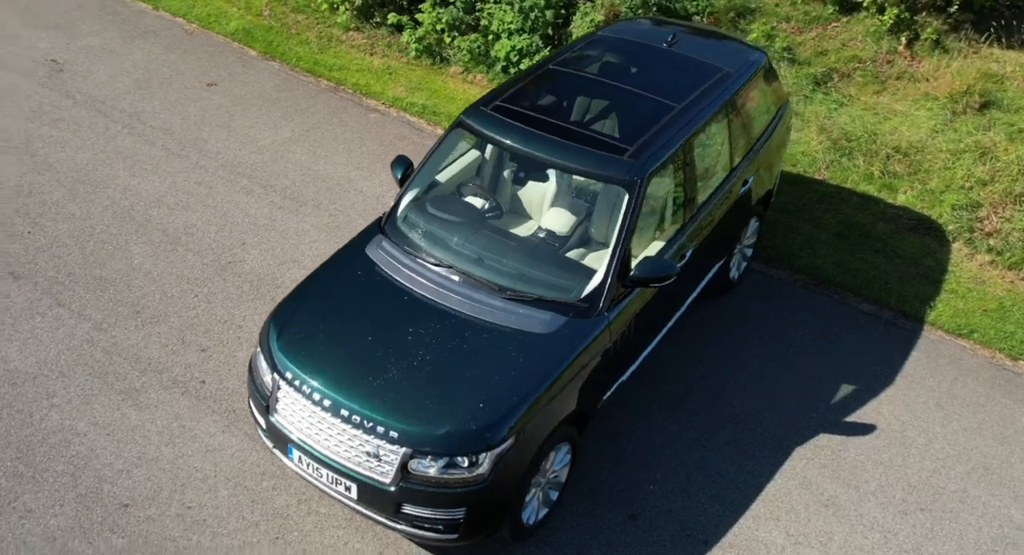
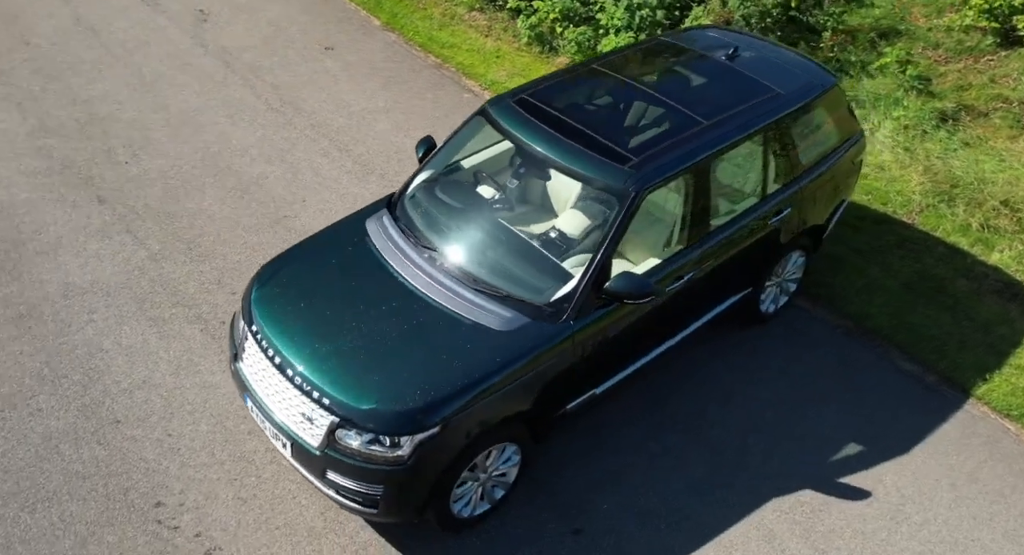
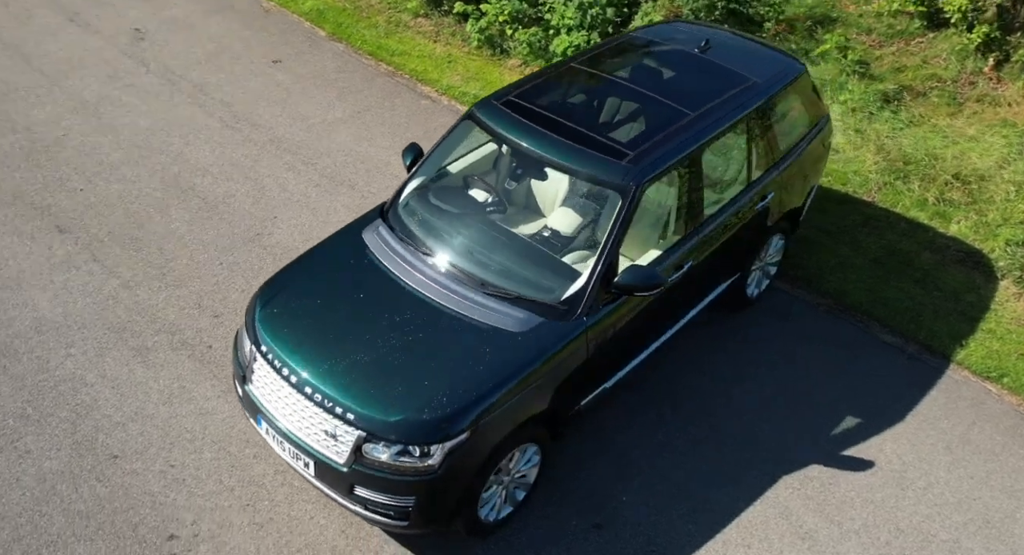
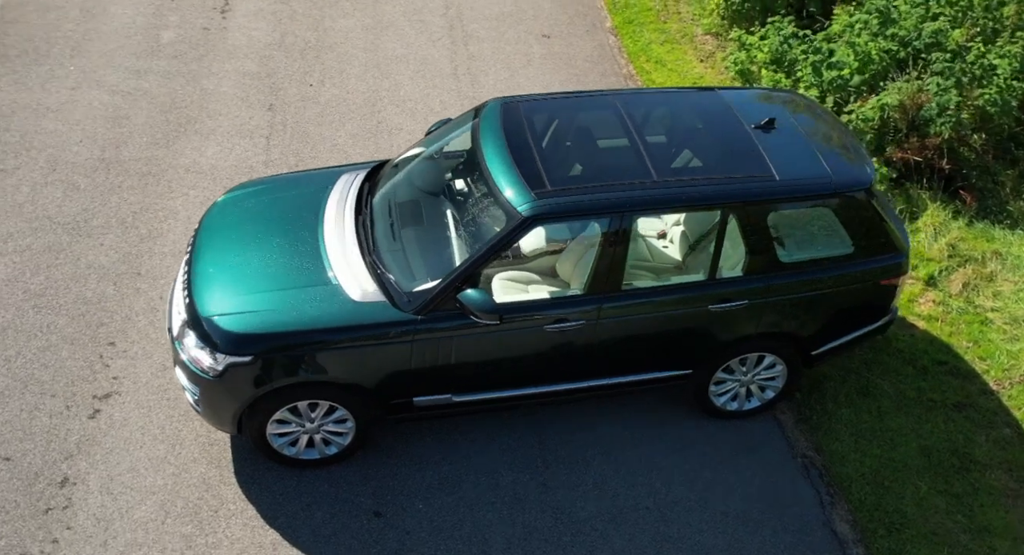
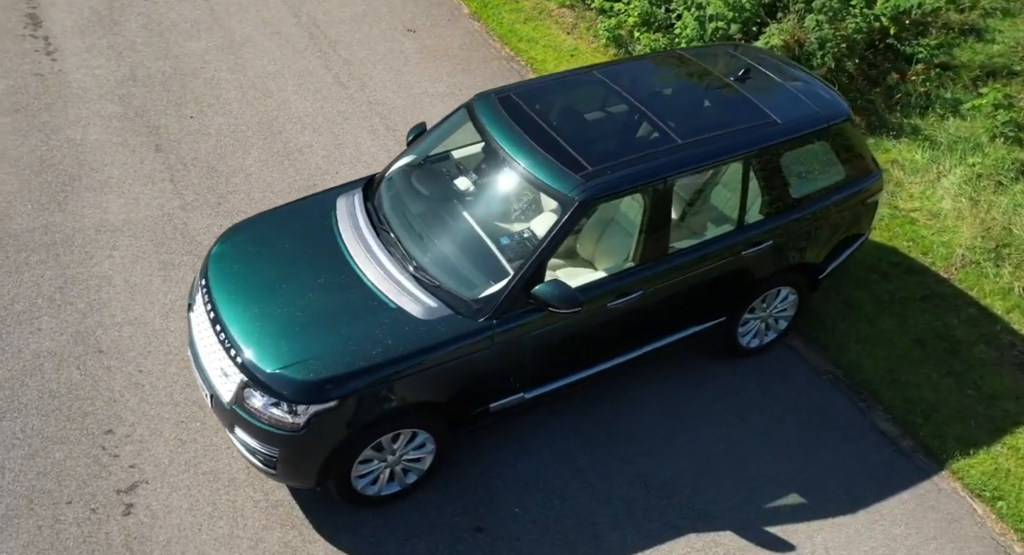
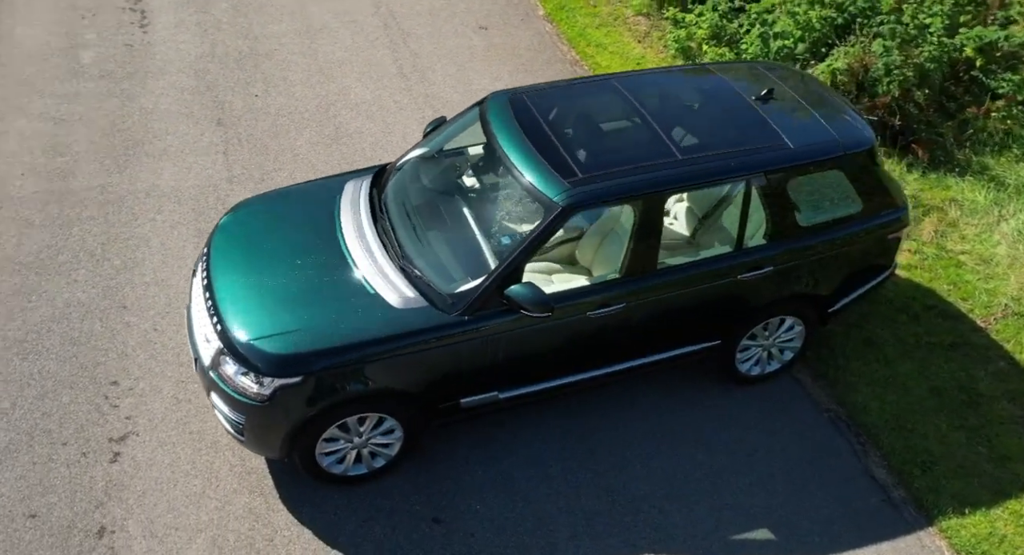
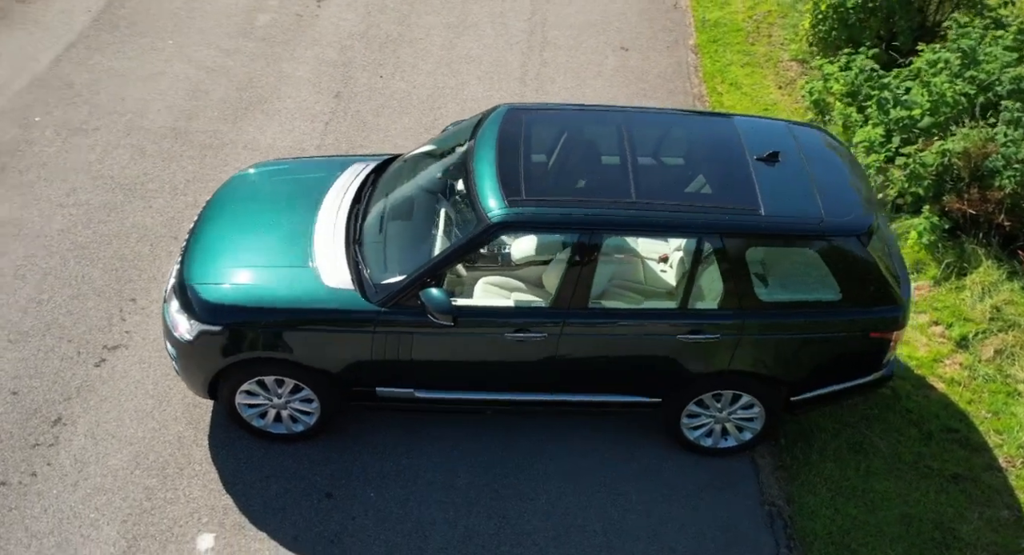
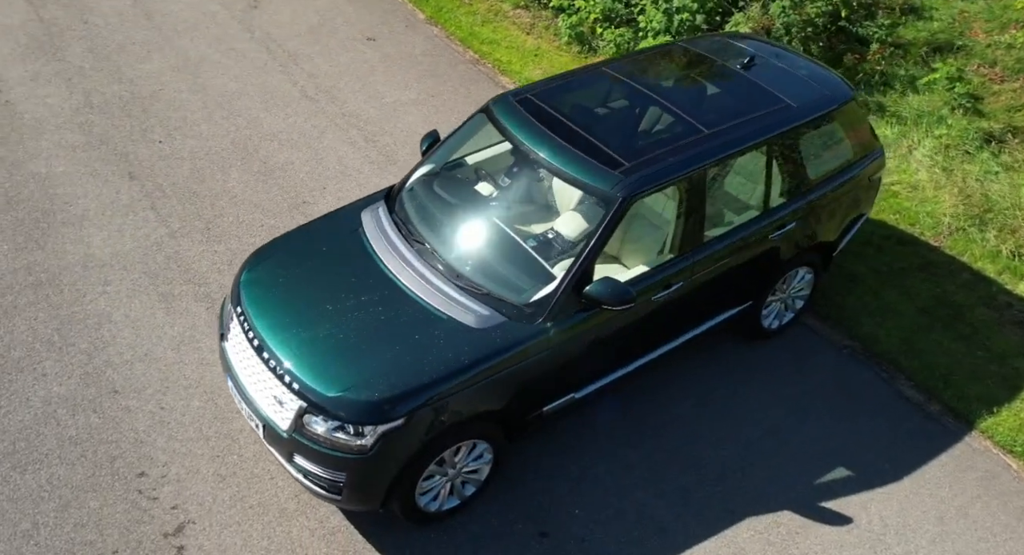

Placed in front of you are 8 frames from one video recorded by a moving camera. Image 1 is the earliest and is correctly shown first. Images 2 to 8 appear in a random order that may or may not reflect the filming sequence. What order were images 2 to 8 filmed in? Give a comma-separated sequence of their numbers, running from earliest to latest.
3, 2, 8, 5, 6, 4, 7
